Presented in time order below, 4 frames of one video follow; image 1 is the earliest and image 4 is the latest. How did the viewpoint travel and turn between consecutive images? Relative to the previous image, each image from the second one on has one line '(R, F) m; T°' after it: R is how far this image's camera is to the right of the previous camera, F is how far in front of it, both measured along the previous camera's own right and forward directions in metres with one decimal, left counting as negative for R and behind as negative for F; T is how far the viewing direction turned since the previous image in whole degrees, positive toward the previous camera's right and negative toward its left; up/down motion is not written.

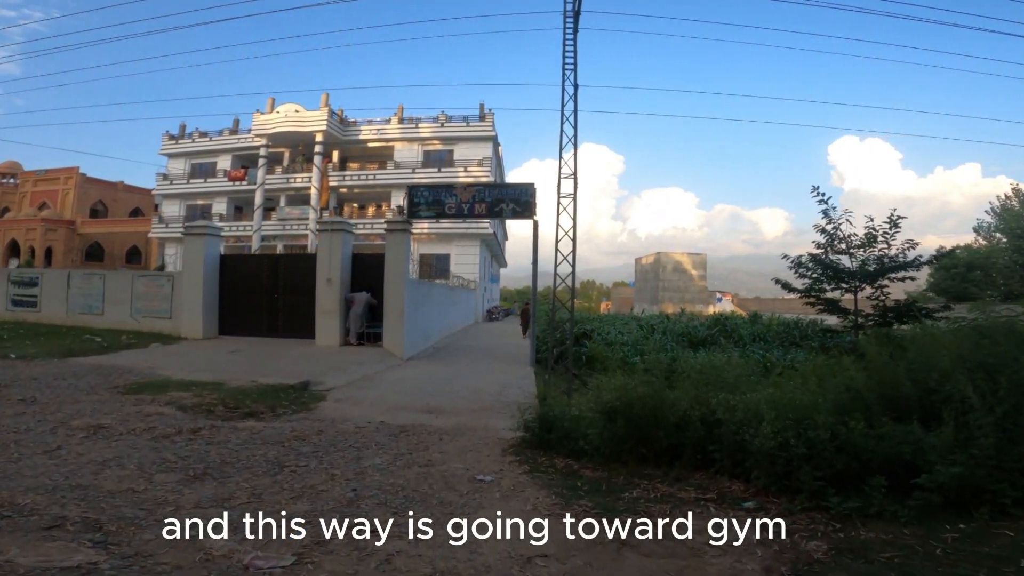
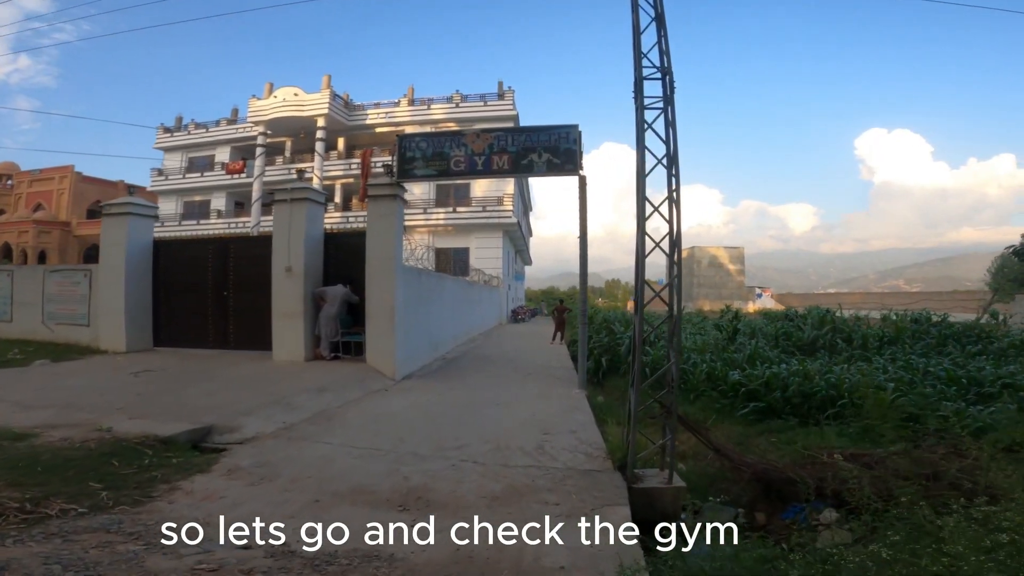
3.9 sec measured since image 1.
(-0.2, +4.8) m; -2°
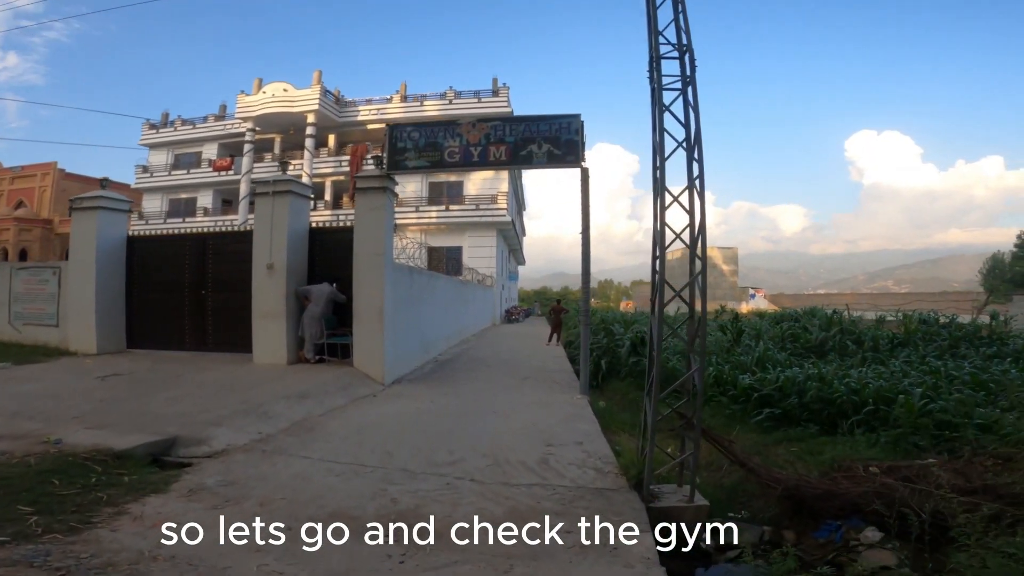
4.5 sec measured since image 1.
(-0.1, +0.7) m; +1°
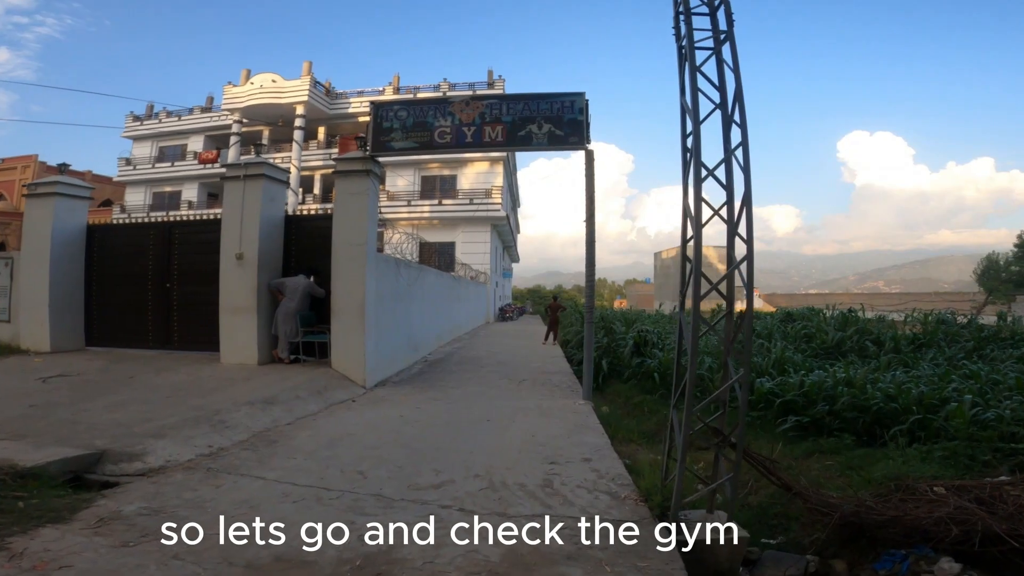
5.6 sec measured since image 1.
(0.0, +1.0) m; +1°
